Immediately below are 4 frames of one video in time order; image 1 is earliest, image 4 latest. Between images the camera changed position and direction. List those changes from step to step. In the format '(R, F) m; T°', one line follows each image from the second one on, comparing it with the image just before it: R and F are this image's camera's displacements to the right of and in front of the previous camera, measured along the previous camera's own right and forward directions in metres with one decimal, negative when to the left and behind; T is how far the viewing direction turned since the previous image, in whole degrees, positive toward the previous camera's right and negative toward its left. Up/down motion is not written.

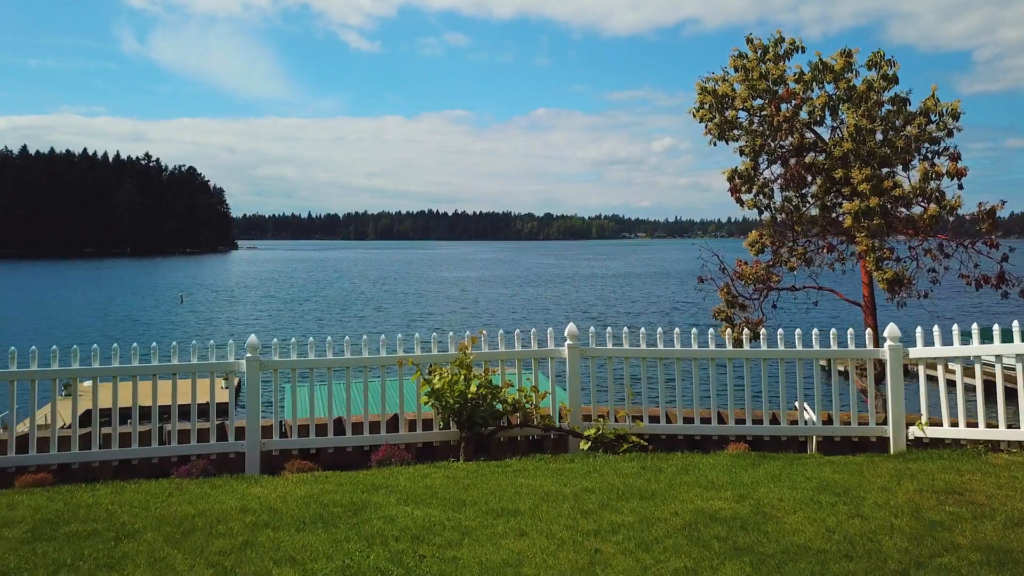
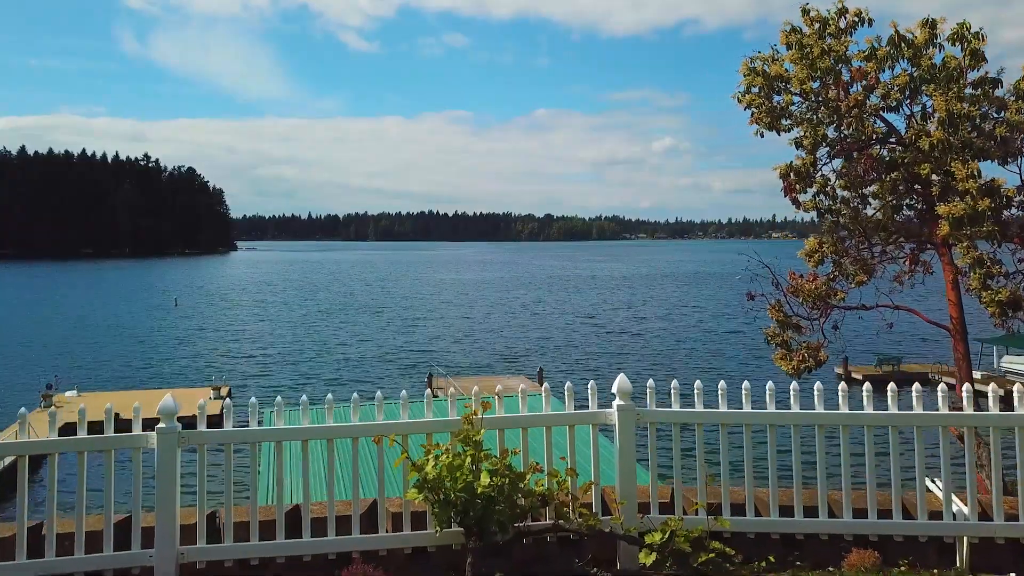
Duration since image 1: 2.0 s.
(-0.2, +2.0) m; 0°
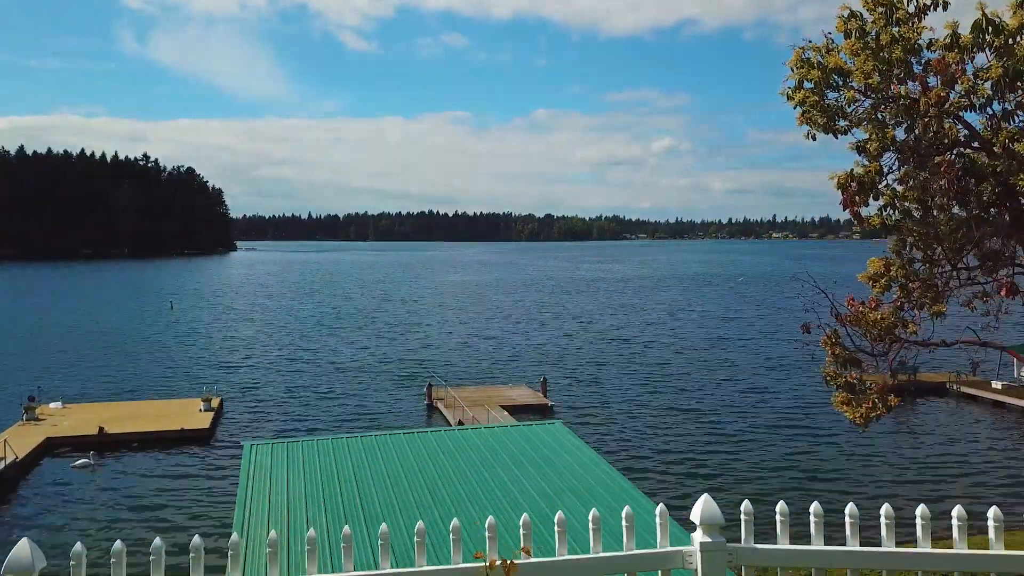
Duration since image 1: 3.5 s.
(-0.1, +1.6) m; 0°
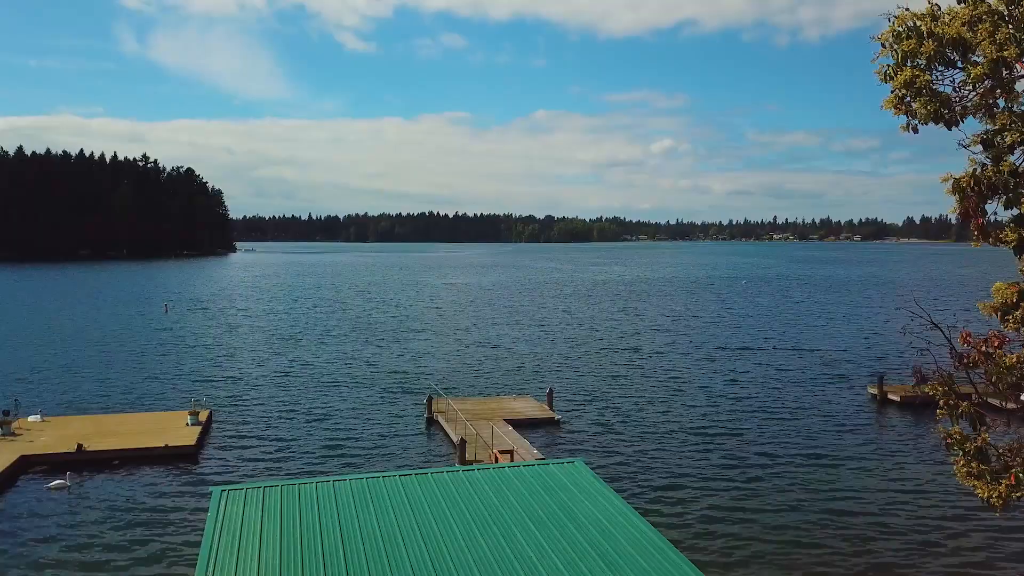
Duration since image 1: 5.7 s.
(-0.2, +2.0) m; 0°
